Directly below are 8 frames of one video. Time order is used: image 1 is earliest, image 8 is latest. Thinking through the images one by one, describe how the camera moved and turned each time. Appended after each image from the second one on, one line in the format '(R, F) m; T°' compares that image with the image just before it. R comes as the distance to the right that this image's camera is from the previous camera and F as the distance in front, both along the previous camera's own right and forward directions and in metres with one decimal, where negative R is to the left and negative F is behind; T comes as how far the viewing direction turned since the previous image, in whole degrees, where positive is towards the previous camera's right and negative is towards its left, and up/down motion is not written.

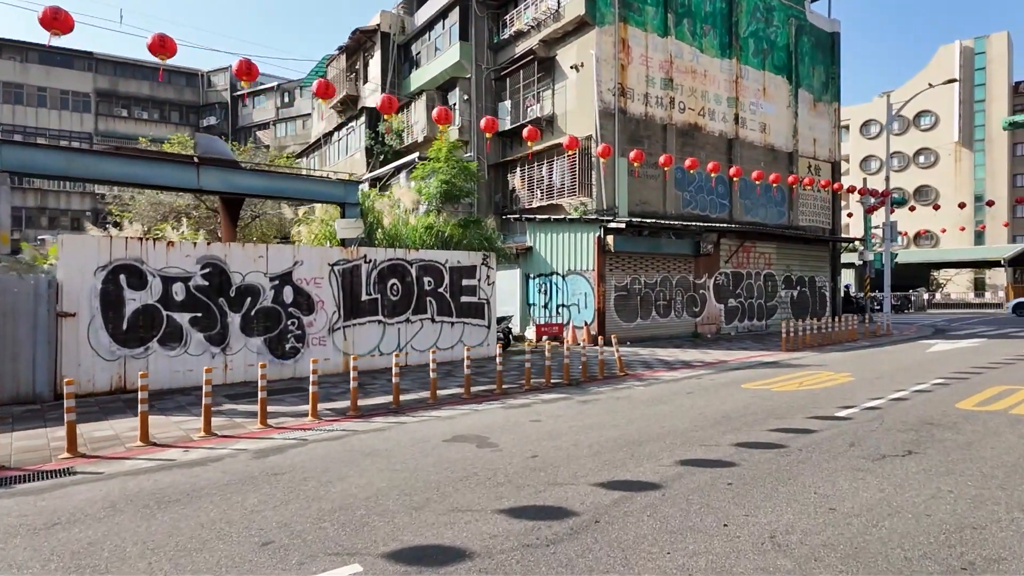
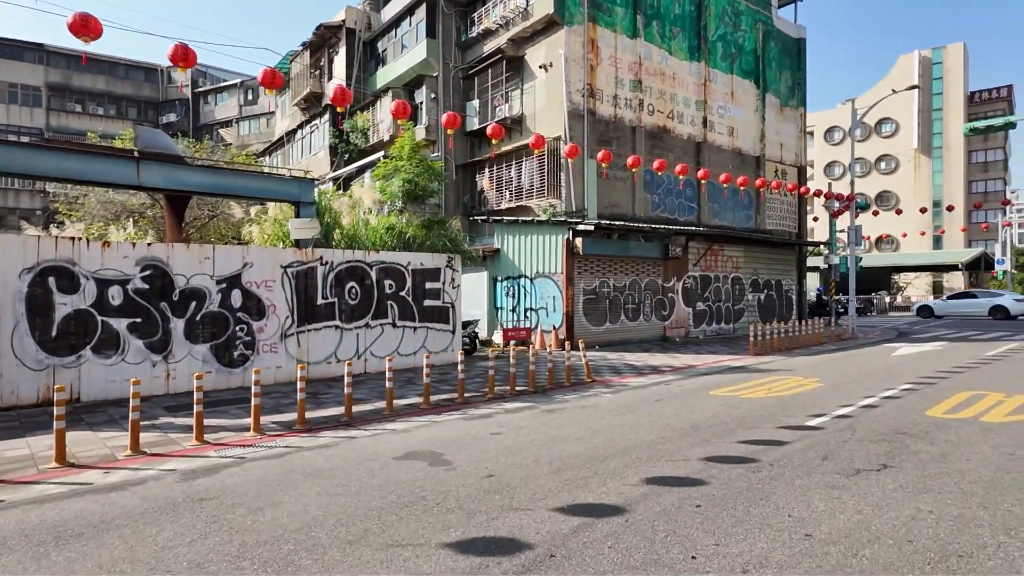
(+0.2, +0.5) m; +3°
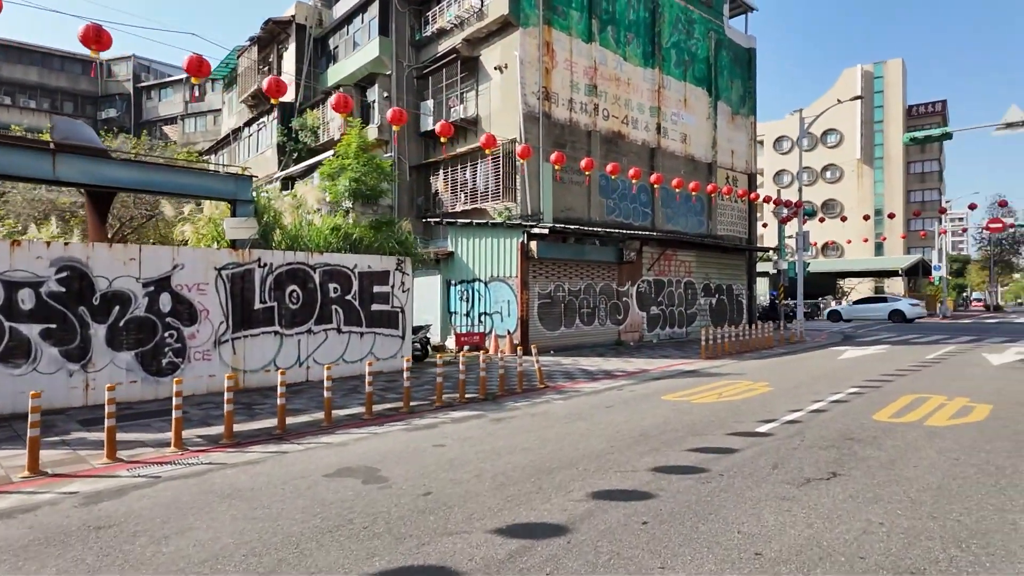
(+0.2, +0.4) m; +4°
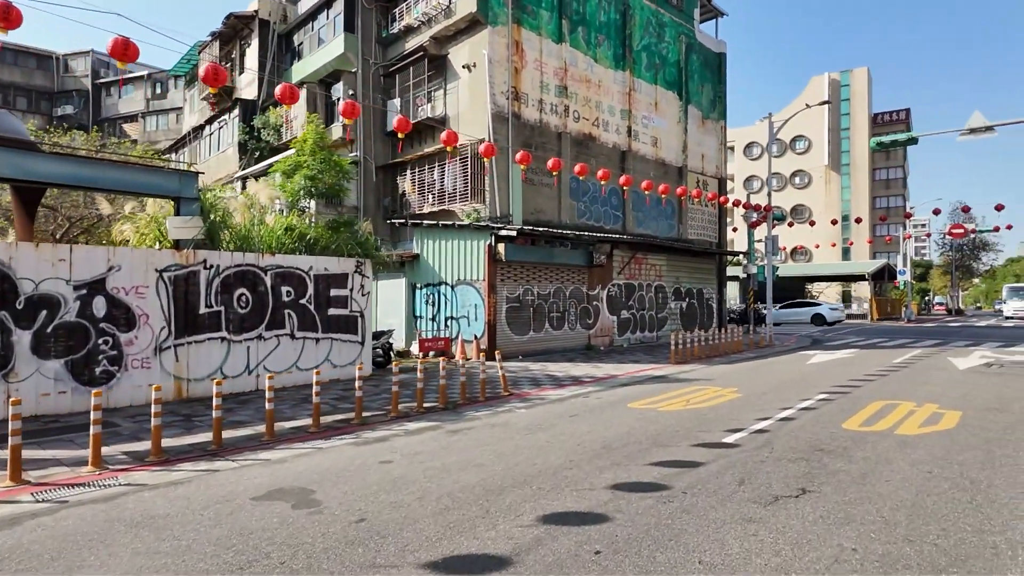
(+0.3, +0.5) m; +2°
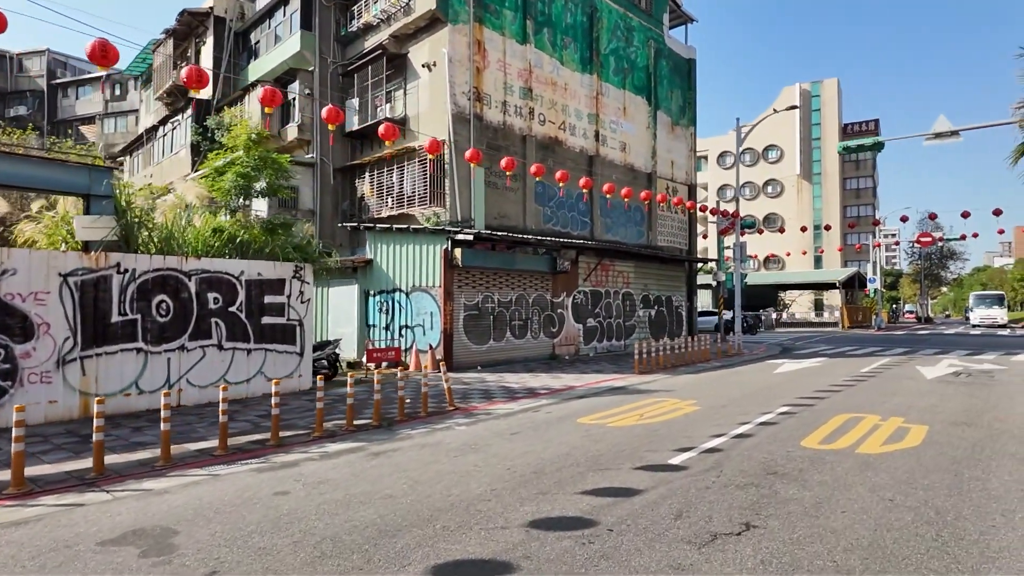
(+0.7, +0.8) m; +2°
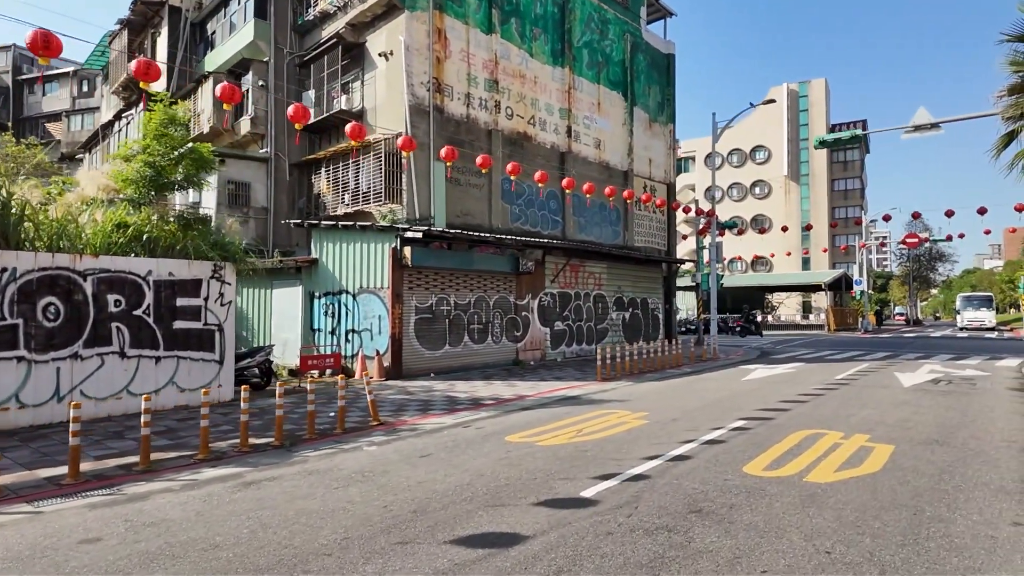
(+1.1, +1.1) m; +1°
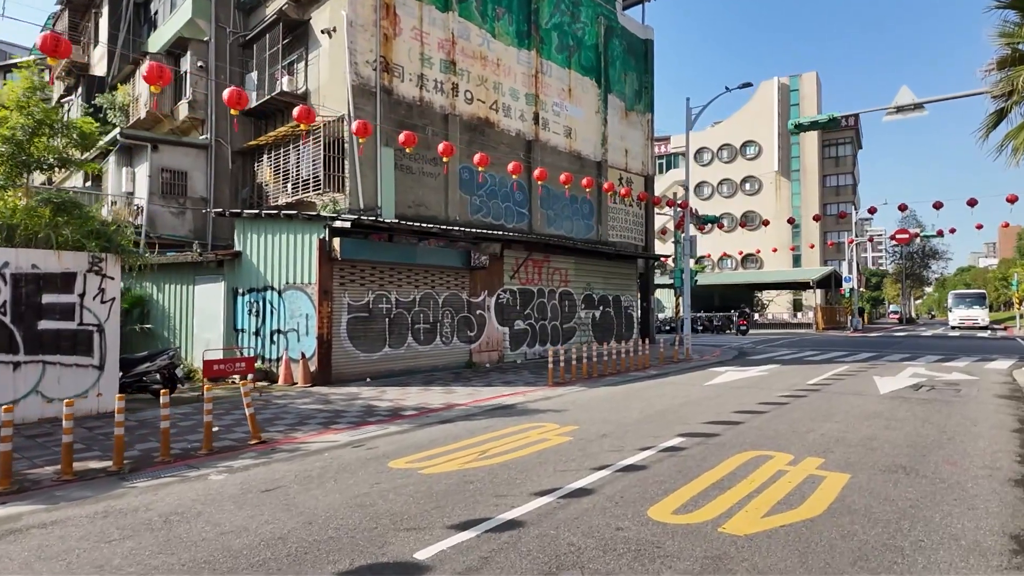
(+1.4, +1.5) m; 0°
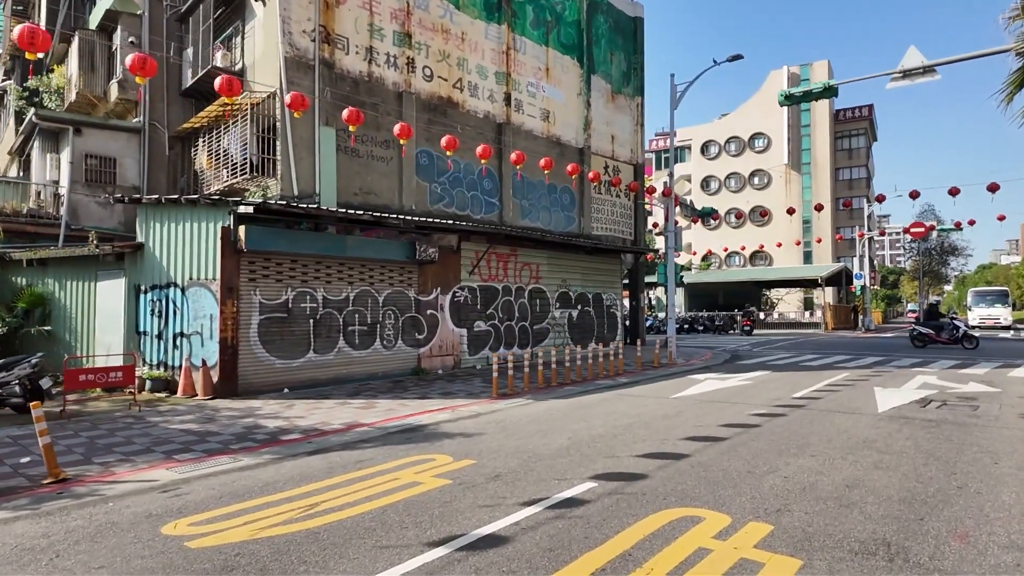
(+1.7, +2.1) m; -1°
